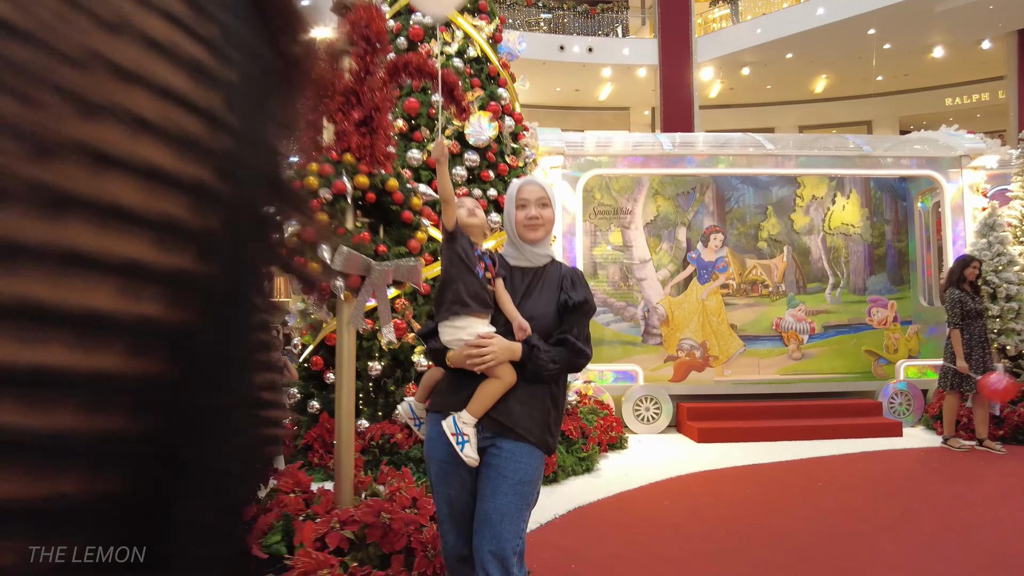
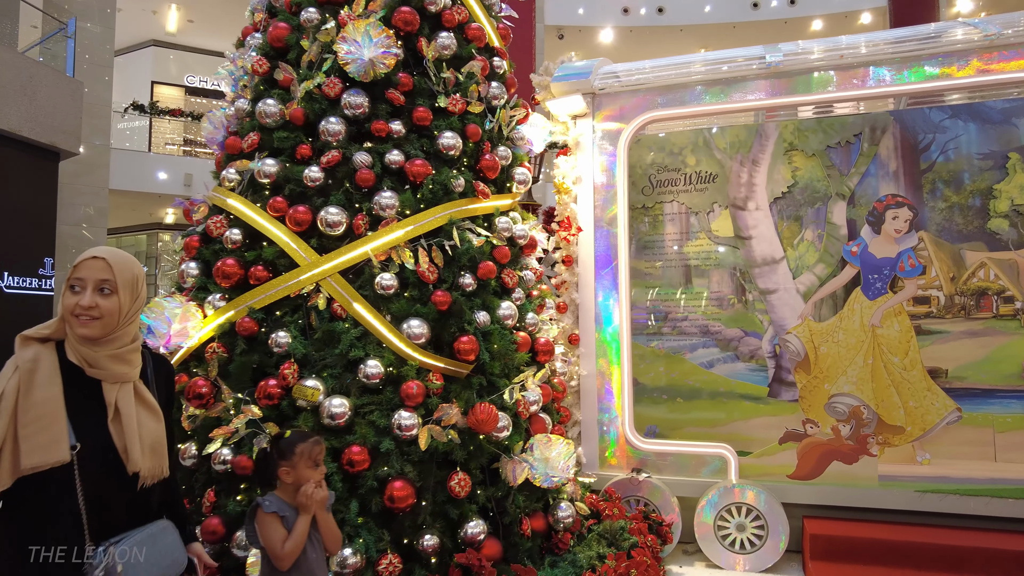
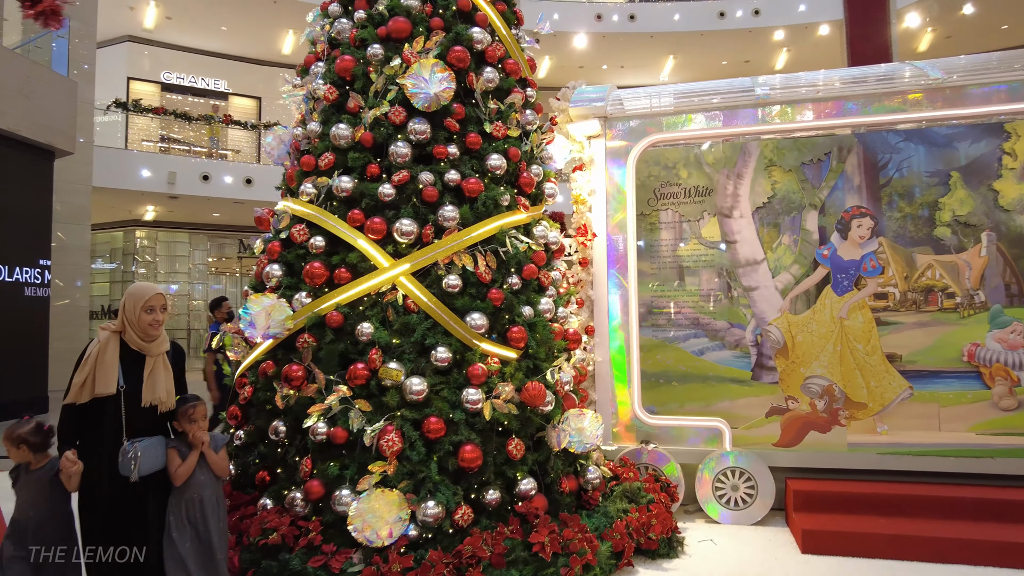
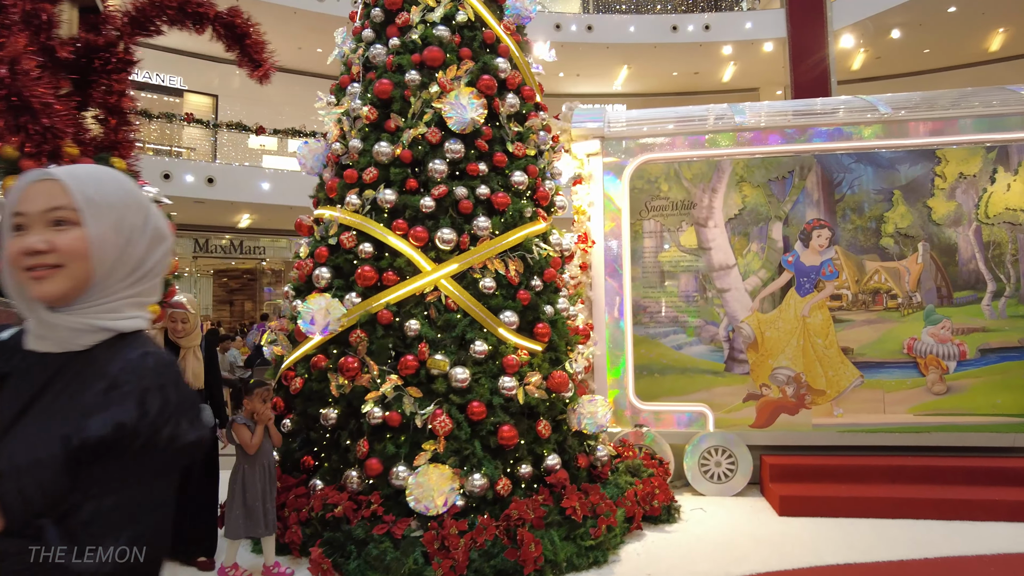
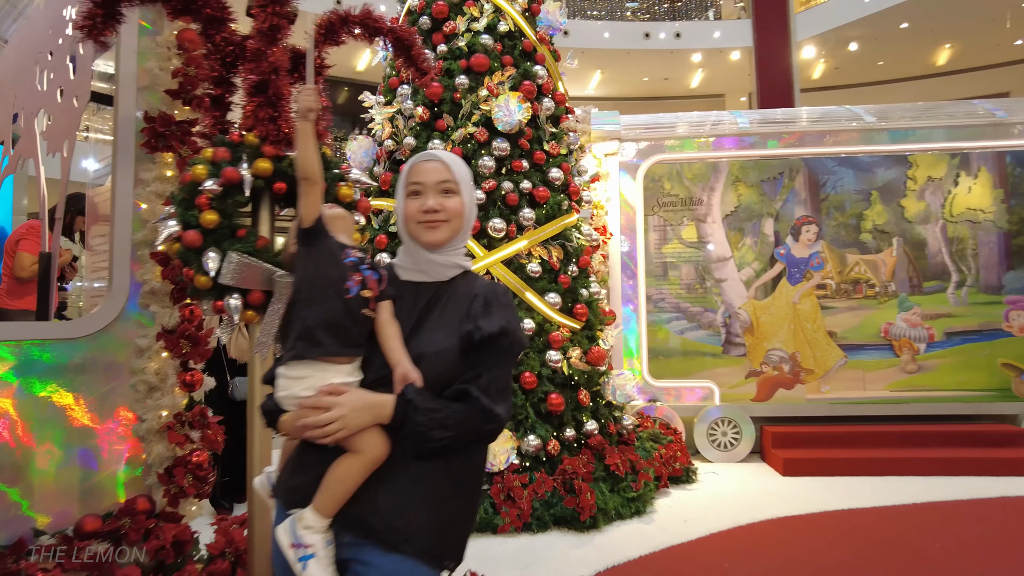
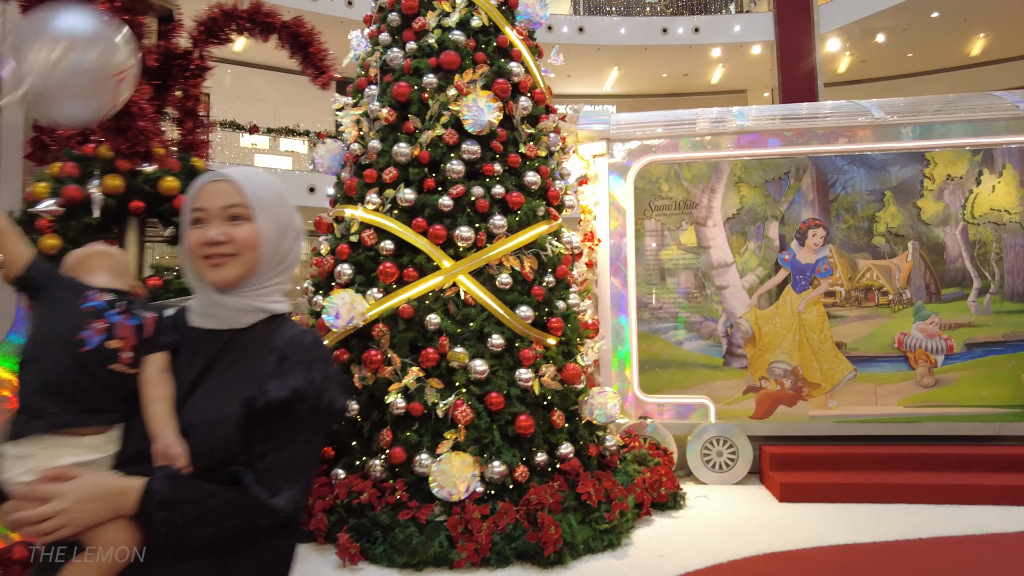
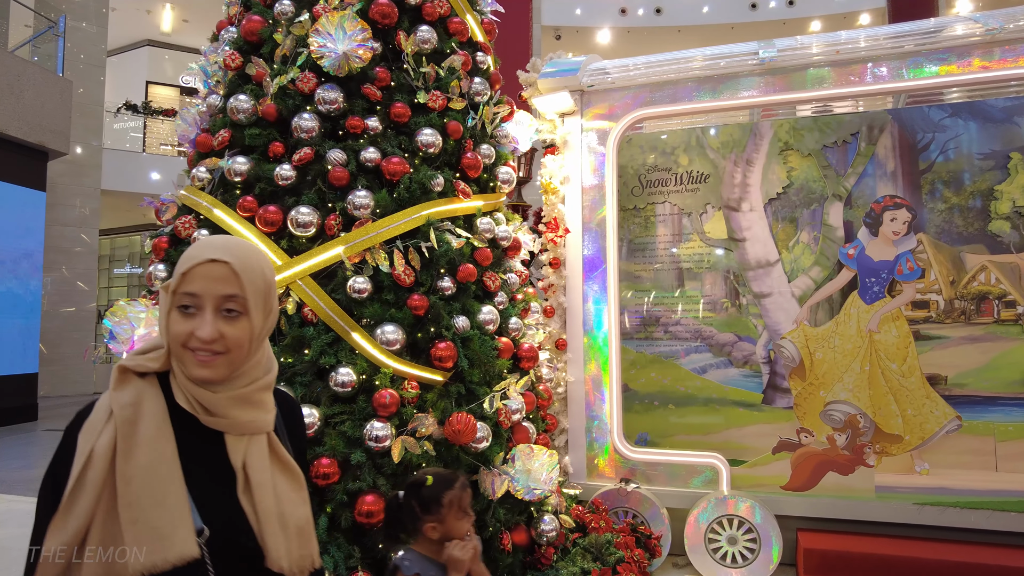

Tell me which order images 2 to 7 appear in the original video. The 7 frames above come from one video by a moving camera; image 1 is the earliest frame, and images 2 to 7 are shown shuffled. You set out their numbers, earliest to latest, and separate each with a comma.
5, 6, 4, 3, 2, 7
